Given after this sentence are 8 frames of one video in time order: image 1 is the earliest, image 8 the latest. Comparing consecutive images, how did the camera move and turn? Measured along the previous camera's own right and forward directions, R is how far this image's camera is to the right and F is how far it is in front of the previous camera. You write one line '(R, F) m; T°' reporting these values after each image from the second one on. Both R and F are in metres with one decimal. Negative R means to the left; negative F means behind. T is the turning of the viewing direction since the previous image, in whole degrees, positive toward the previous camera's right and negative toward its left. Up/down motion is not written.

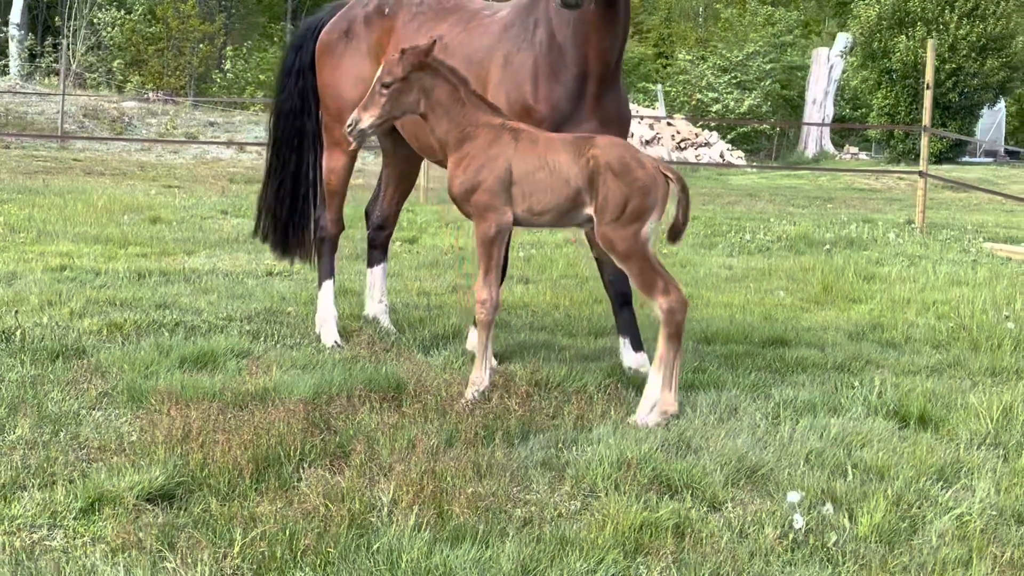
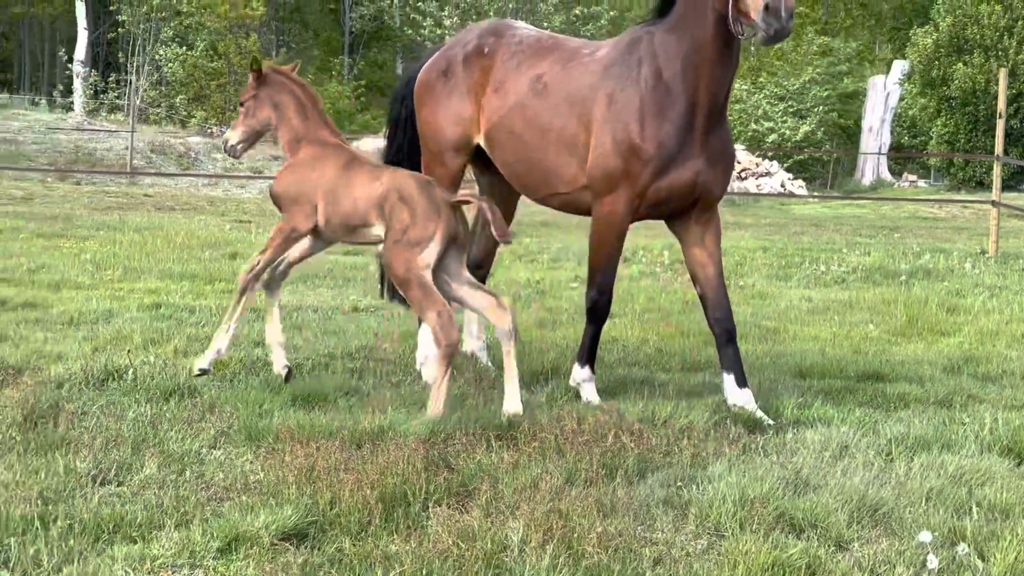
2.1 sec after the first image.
(-0.7, 0.0) m; +3°
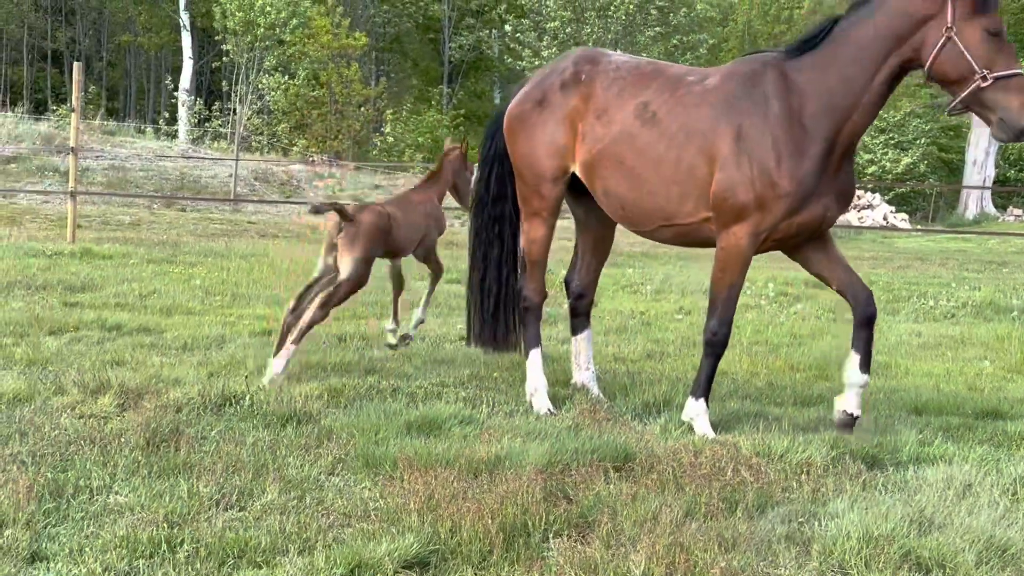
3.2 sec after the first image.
(-0.4, 0.0) m; -1°
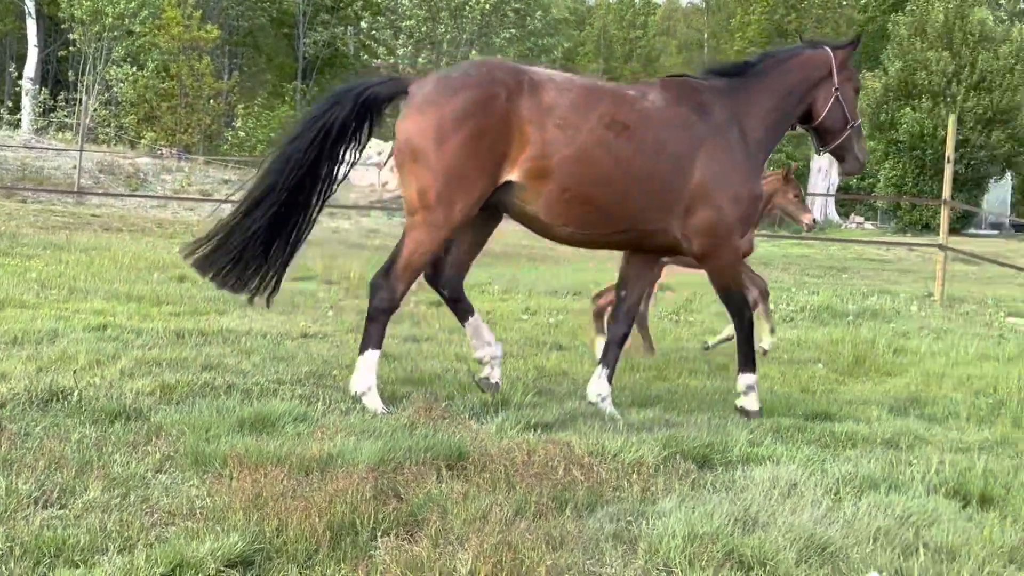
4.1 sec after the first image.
(+0.5, 0.0) m; +4°
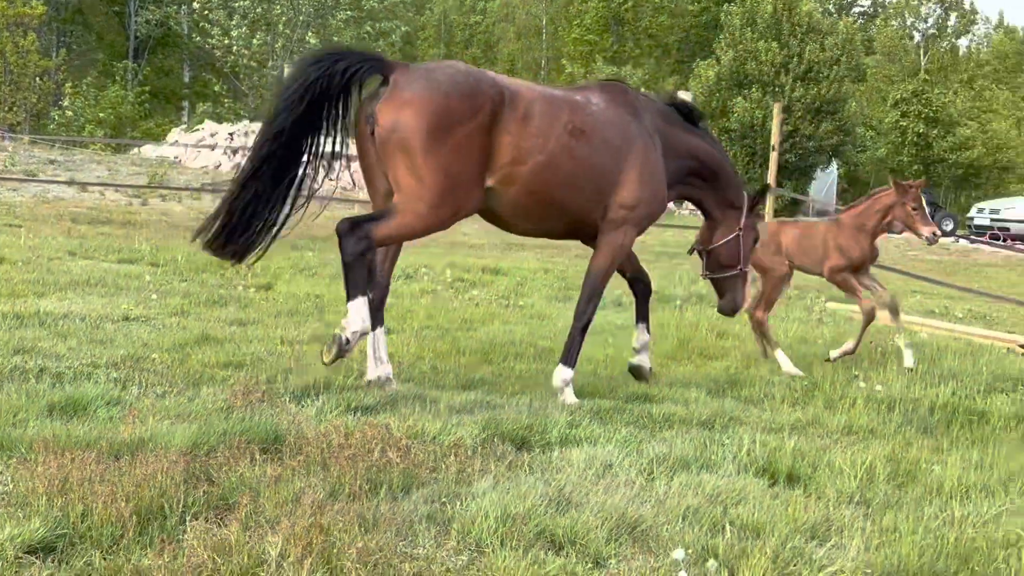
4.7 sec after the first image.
(+0.5, 0.0) m; +3°
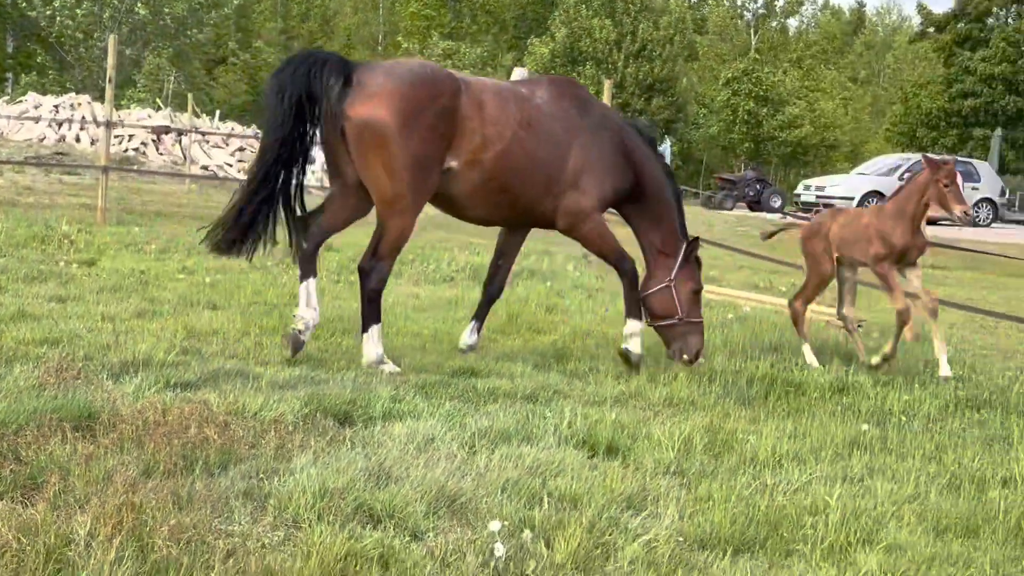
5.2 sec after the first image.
(+0.6, 0.0) m; +3°
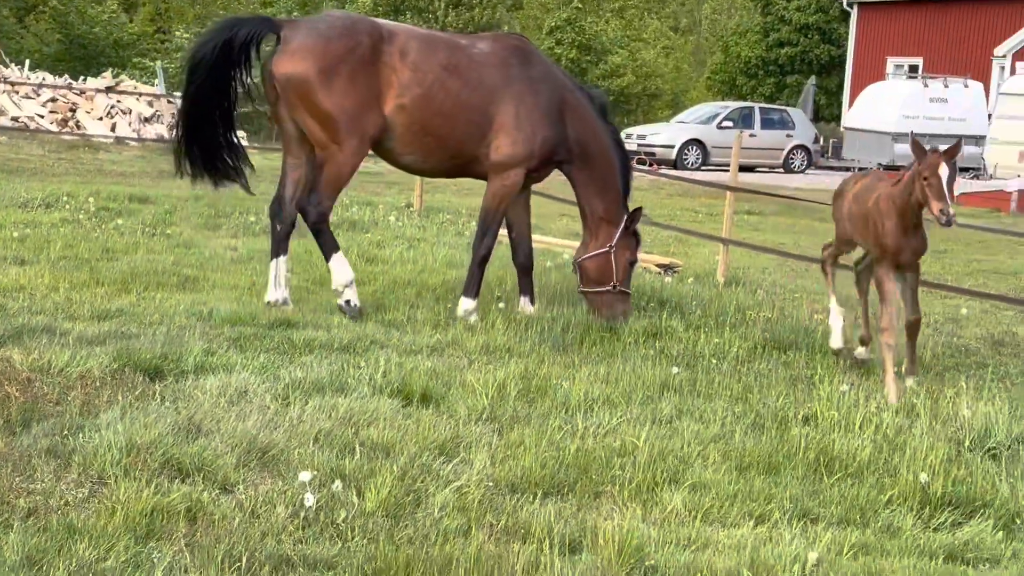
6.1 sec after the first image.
(+0.6, 0.0) m; +3°
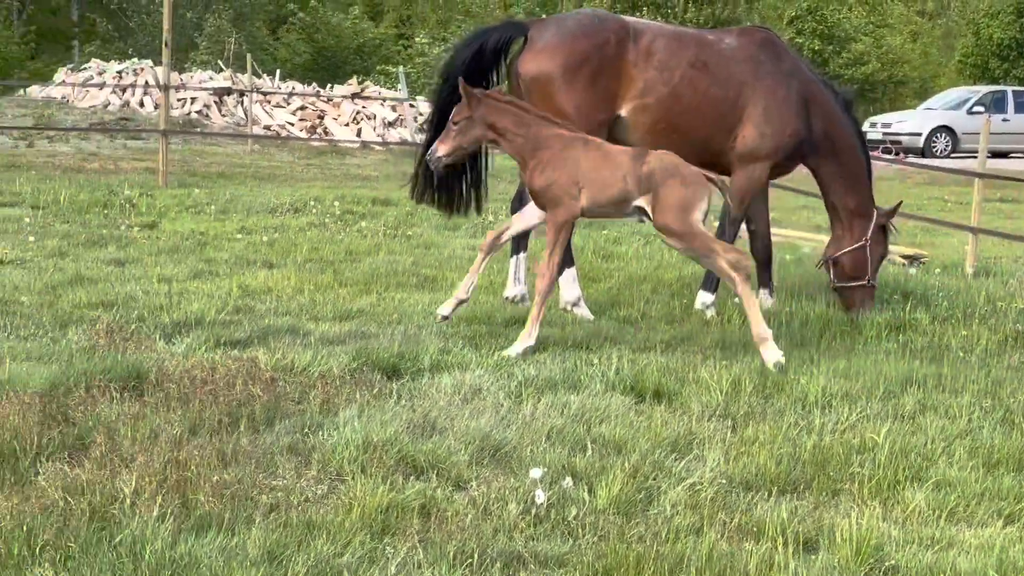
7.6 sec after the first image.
(-0.6, 0.0) m; -6°
